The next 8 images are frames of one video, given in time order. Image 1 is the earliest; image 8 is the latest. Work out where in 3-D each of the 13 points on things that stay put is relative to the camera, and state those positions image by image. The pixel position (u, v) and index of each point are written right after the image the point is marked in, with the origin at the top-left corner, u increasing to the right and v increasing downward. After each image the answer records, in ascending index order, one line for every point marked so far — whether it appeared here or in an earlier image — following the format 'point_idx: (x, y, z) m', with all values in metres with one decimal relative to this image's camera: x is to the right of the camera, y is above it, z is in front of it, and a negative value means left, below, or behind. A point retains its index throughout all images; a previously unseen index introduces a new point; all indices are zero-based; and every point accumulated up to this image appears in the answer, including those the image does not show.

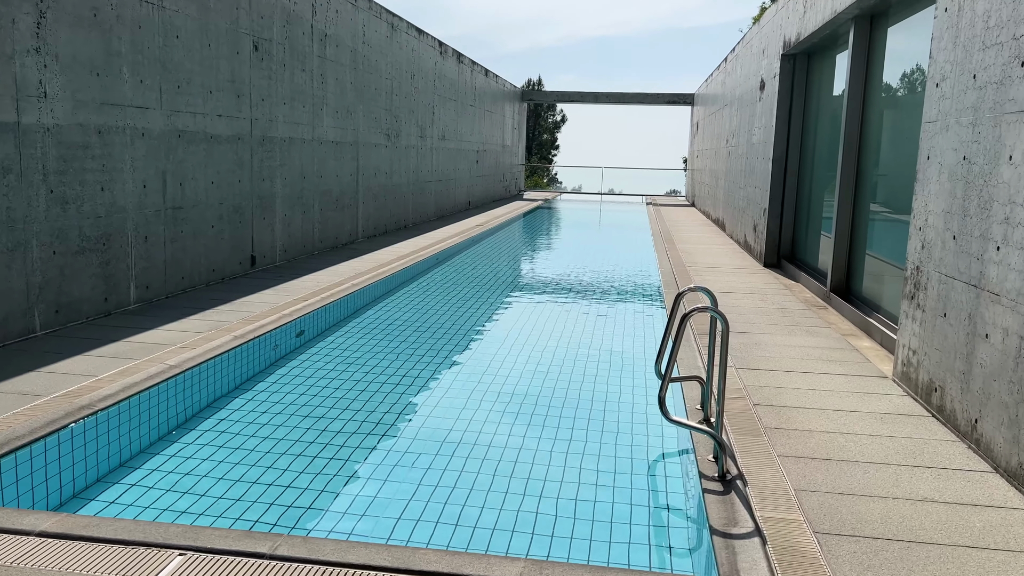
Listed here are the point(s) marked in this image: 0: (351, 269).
0: (-1.4, +0.2, +6.9) m
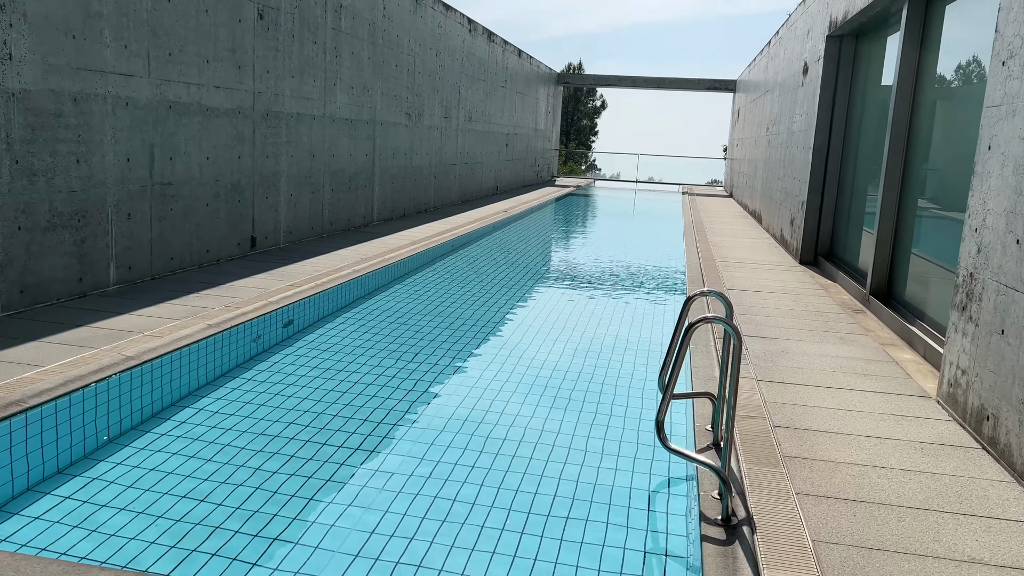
0: (-1.2, +0.3, +6.5) m
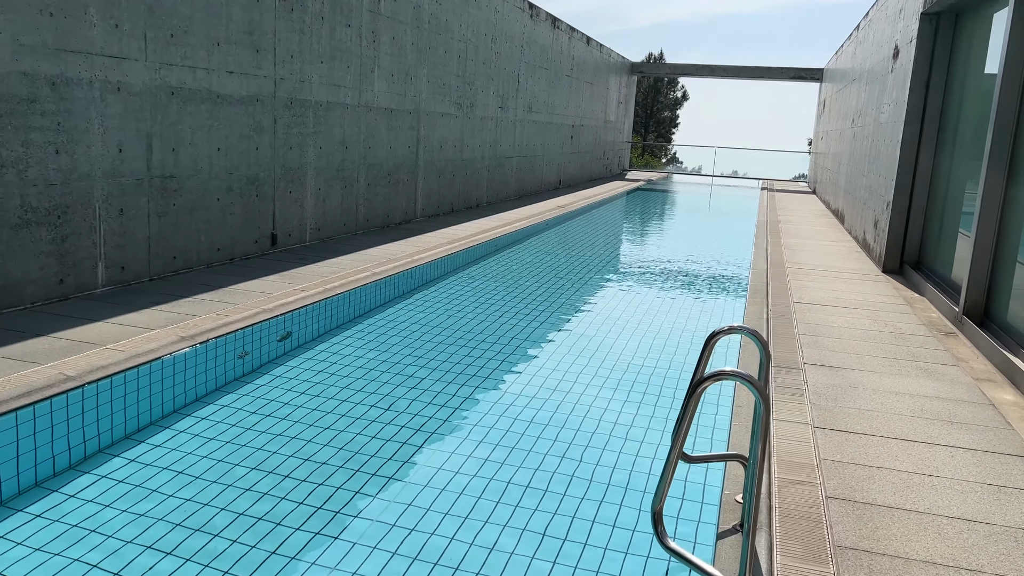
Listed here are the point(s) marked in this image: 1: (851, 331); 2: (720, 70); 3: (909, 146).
0: (-0.9, +0.3, +6.1) m
1: (+1.8, -0.2, +4.4) m
2: (+5.0, +5.2, +19.5) m
3: (+3.1, +1.1, +6.3) m
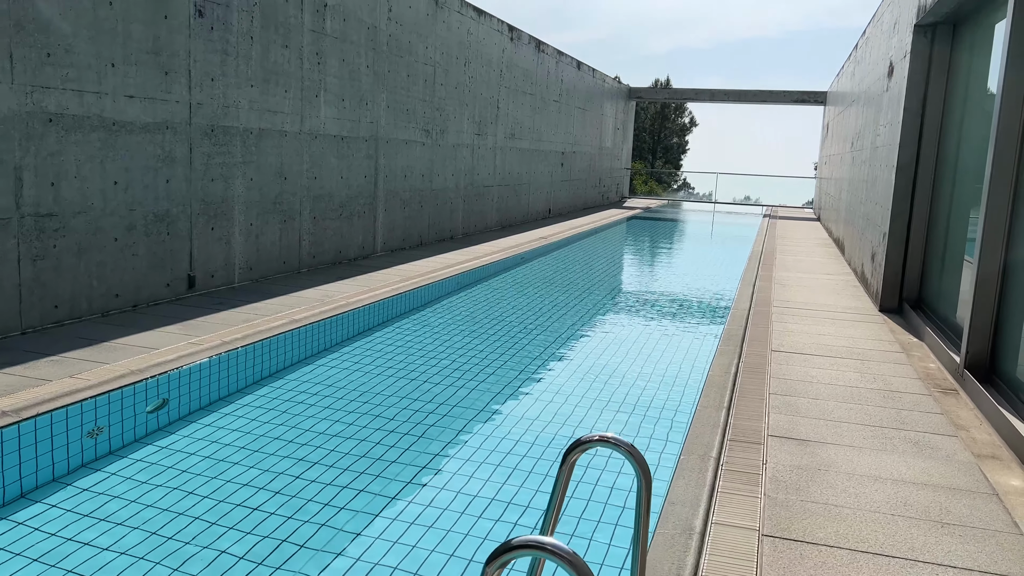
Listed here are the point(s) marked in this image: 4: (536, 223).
0: (-1.2, 0.0, +5.5) m
1: (+1.5, -0.5, +3.7) m
2: (+4.8, +4.5, +19.0) m
3: (+2.7, +0.8, +5.6) m
4: (+0.4, +1.0, +12.1) m
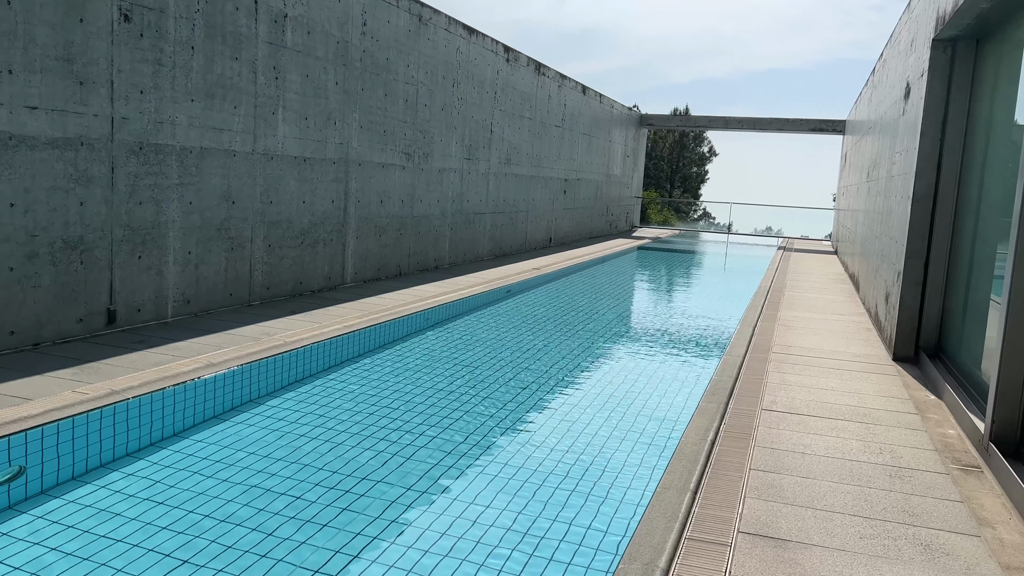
0: (-1.5, -0.2, +5.0) m
1: (+1.2, -0.7, +3.1) m
2: (+5.0, +3.8, +18.4) m
3: (+2.5, +0.5, +5.0) m
4: (+0.3, +0.5, +11.5) m
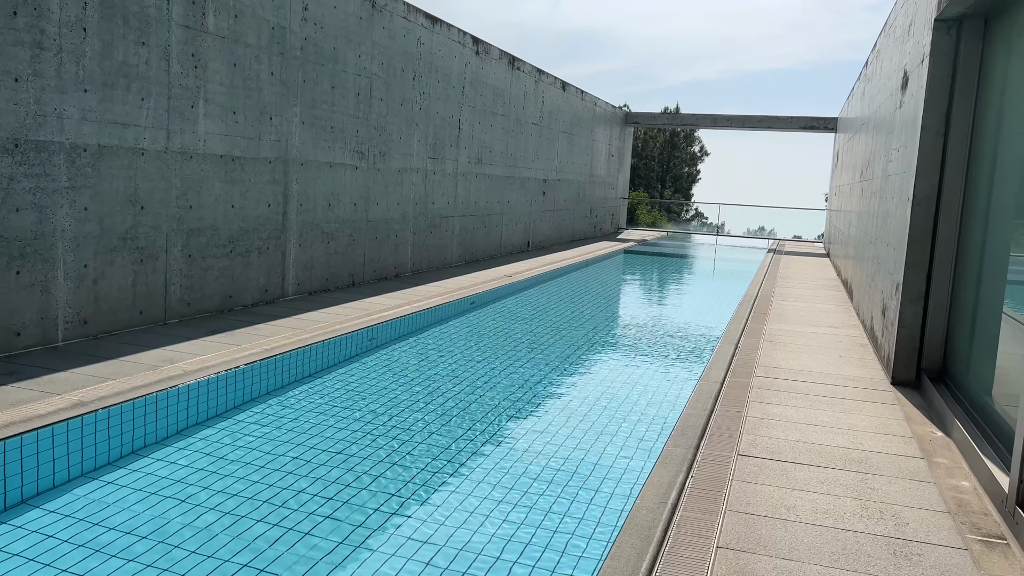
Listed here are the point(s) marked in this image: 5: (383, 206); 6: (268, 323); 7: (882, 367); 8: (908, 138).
0: (-1.7, -0.3, +4.3) m
1: (+0.9, -0.7, +2.5) m
2: (+4.6, +3.7, +17.8) m
3: (+2.2, +0.4, +4.4) m
4: (0.0, +0.4, +10.9) m
5: (-1.2, +0.7, +7.4) m
6: (-1.6, -0.2, +5.3) m
7: (+2.2, -0.5, +4.9) m
8: (+2.4, +0.9, +4.9) m
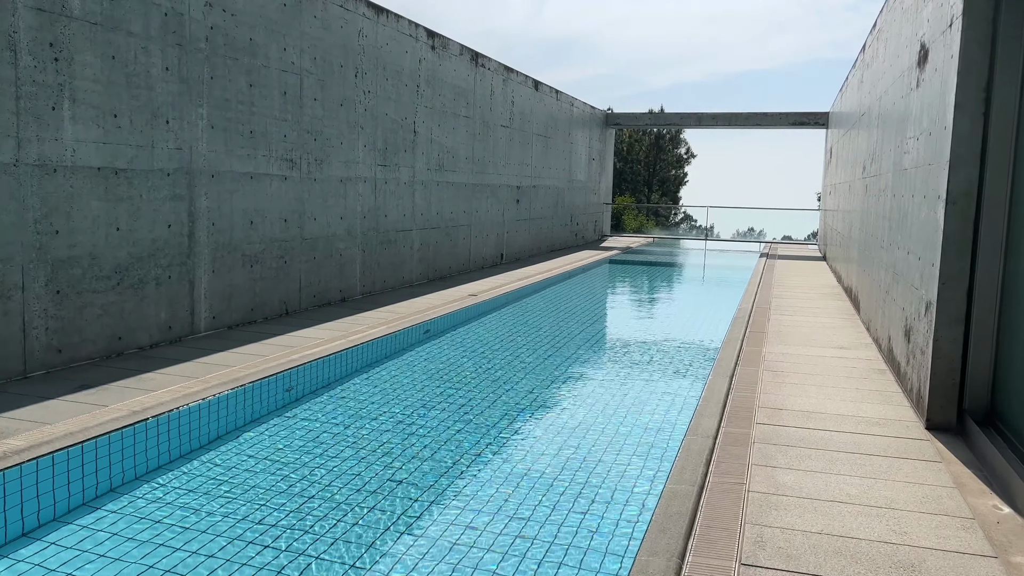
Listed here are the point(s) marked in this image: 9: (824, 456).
0: (-2.0, -0.5, +3.4) m
1: (+0.7, -0.9, +1.6) m
2: (+4.1, +3.6, +17.0) m
3: (+1.9, +0.4, +3.5) m
4: (-0.4, +0.2, +10.0) m
5: (-1.5, +0.5, +6.5) m
6: (-1.9, -0.4, +4.3) m
7: (+2.0, -0.6, +4.0) m
8: (+2.1, +0.8, +4.0) m
9: (+1.2, -0.7, +3.2) m
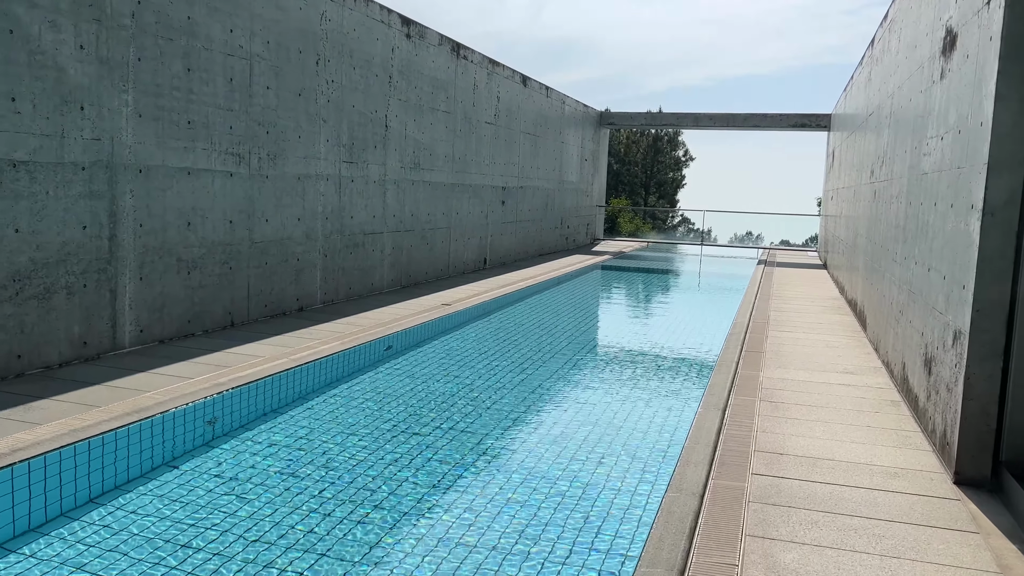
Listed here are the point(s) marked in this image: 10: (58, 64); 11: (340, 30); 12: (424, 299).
0: (-2.2, -0.6, +2.8) m
1: (+0.5, -0.9, +1.0) m
2: (+3.9, +3.4, +16.4) m
3: (+1.8, +0.3, +2.9) m
4: (-0.6, +0.1, +9.4) m
5: (-1.7, +0.5, +5.9) m
6: (-2.0, -0.5, +3.7) m
7: (+1.8, -0.7, +3.4) m
8: (+1.9, +0.7, +3.4) m
9: (+1.1, -0.8, +2.6) m
10: (-2.2, +1.1, +4.0) m
11: (-1.4, +2.0, +6.5) m
12: (-0.8, -0.1, +7.5) m
